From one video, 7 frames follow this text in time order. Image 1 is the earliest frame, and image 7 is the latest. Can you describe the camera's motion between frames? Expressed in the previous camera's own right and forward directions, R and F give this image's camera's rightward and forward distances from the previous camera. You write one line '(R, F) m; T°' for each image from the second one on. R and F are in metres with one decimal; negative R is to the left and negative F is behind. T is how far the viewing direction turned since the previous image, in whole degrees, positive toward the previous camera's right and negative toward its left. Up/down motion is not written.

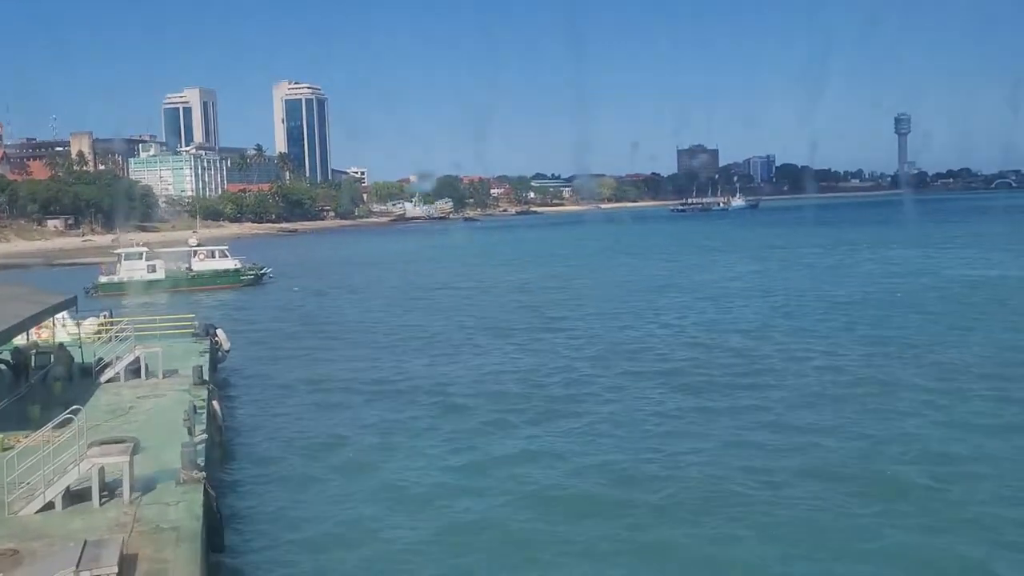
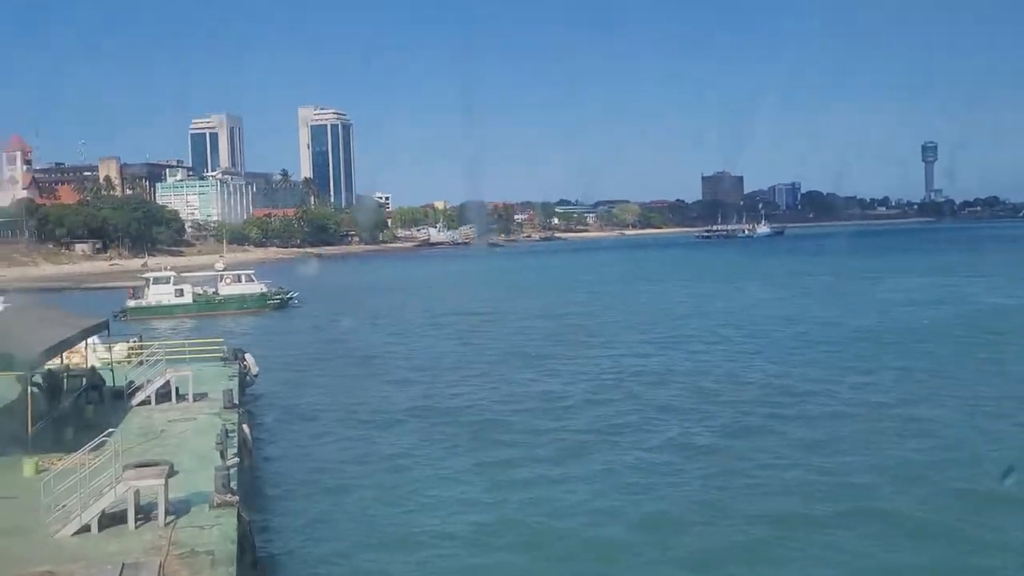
(-0.2, 0.0) m; -1°
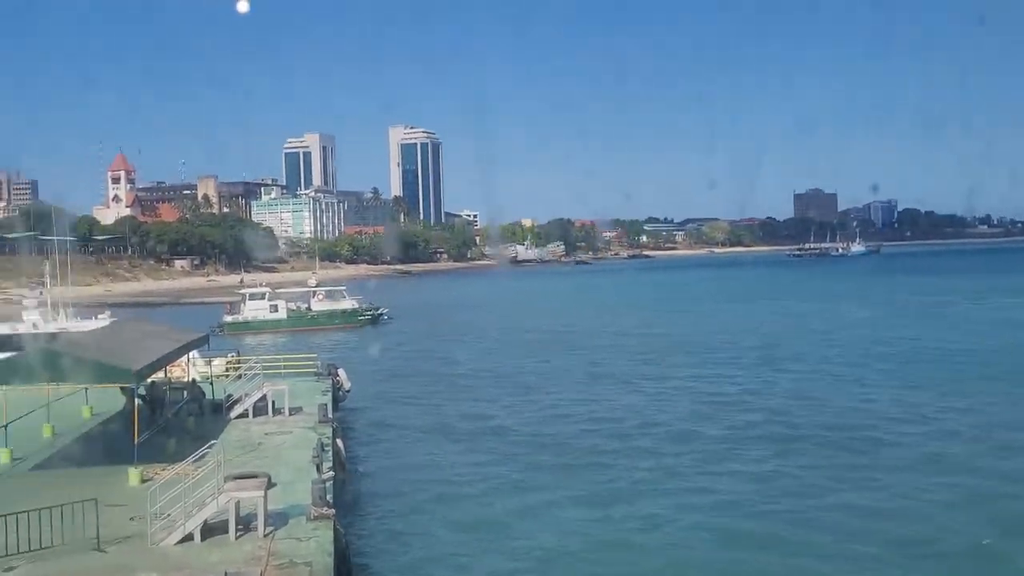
(-0.2, +0.1) m; -5°
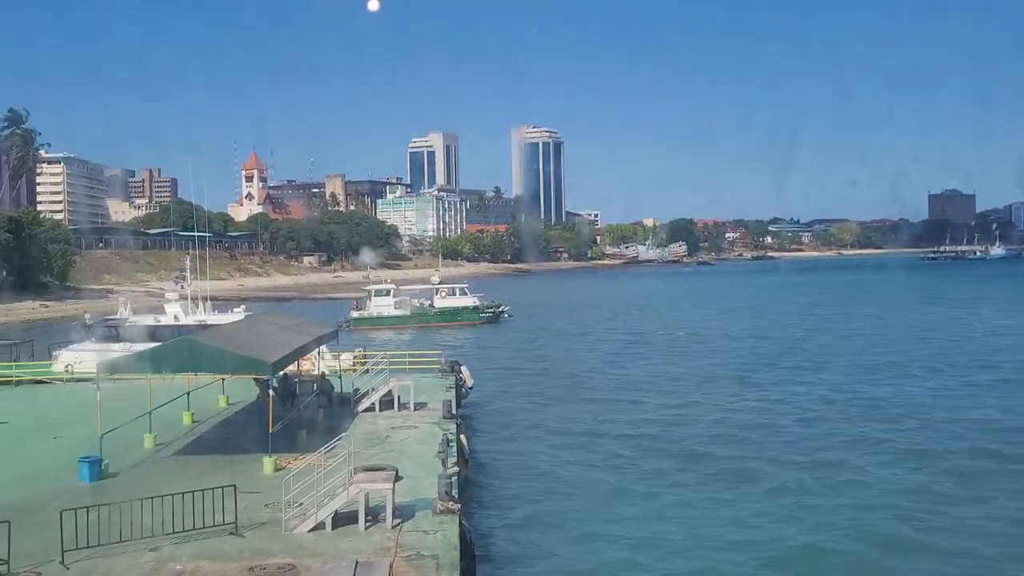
(-0.2, +0.1) m; -7°
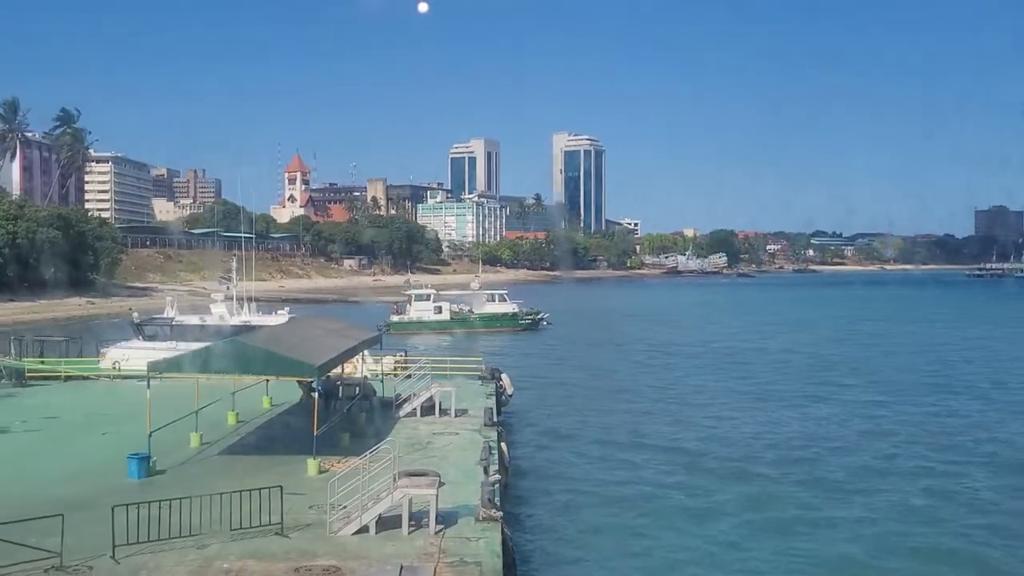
(-0.2, 0.0) m; -2°
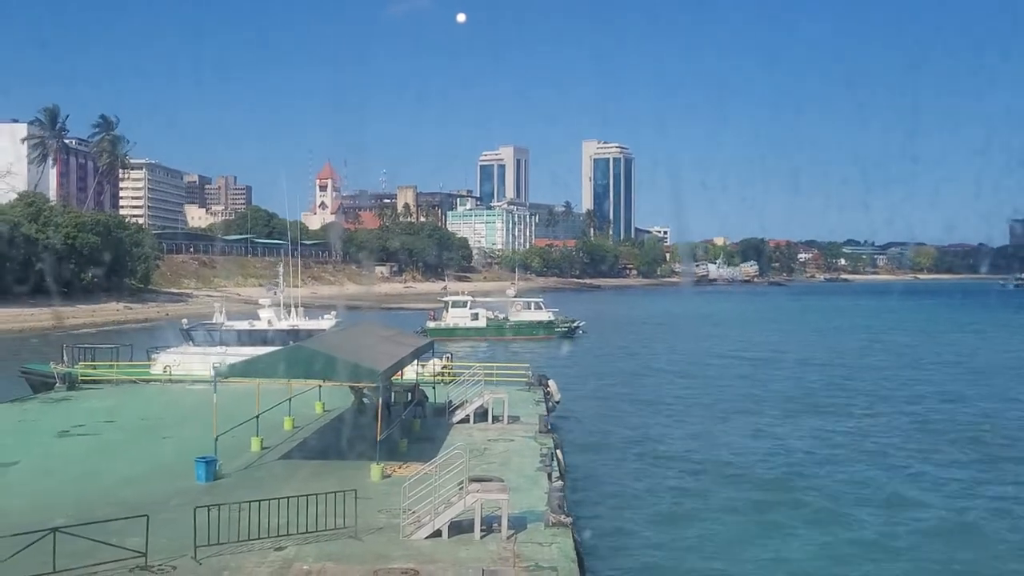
(-0.9, -0.1) m; -1°
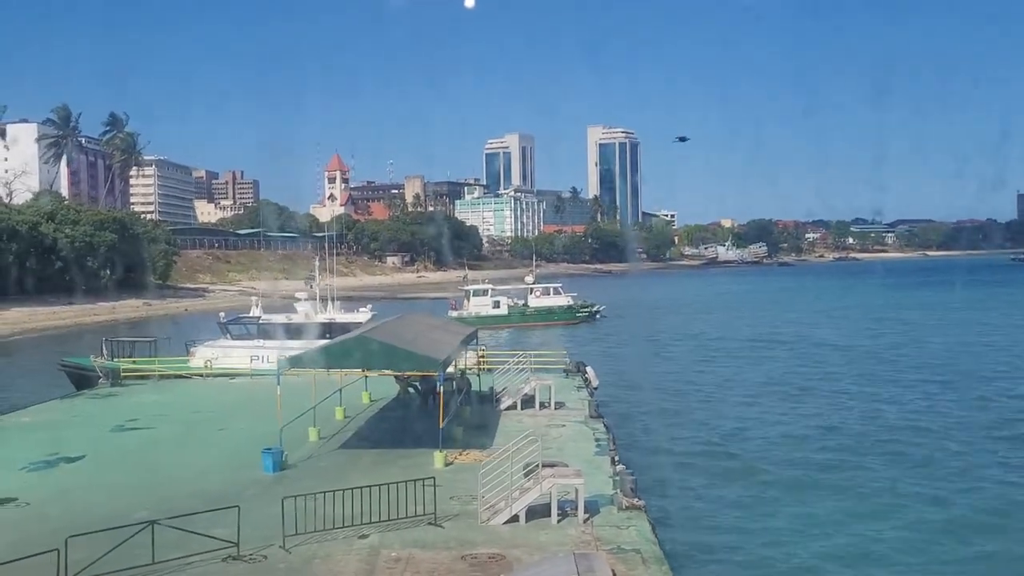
(-1.3, -0.2) m; +1°
